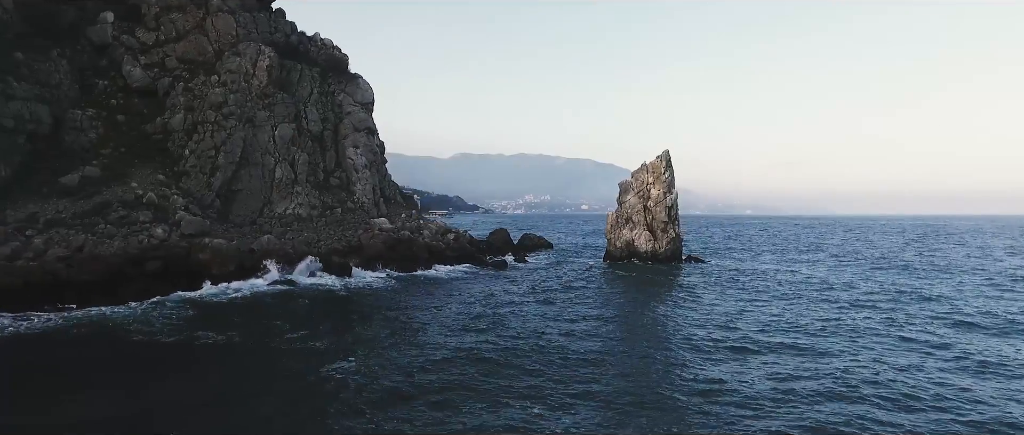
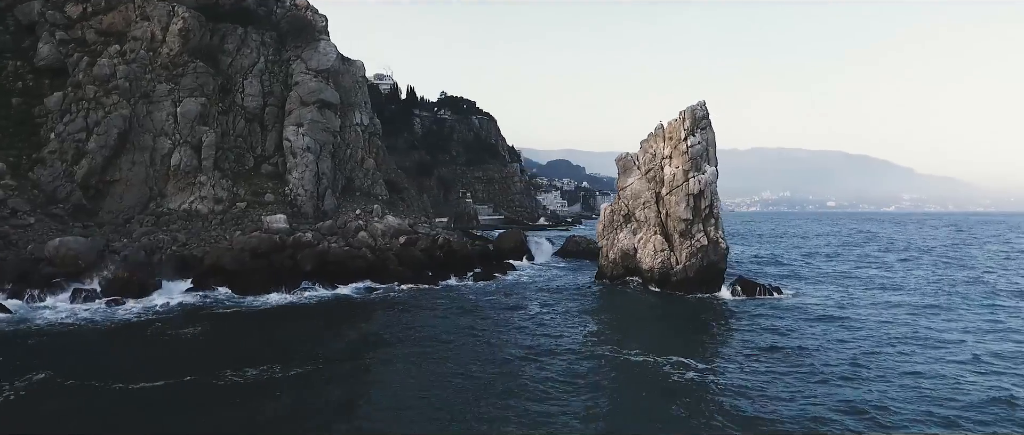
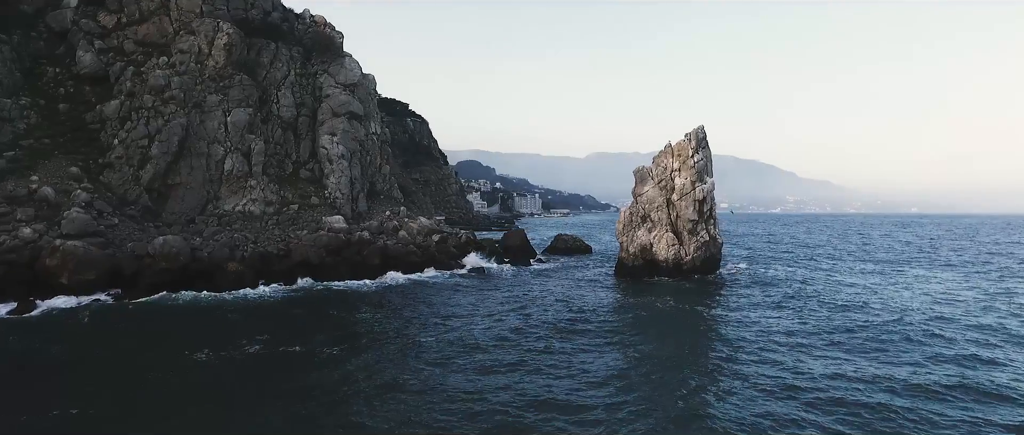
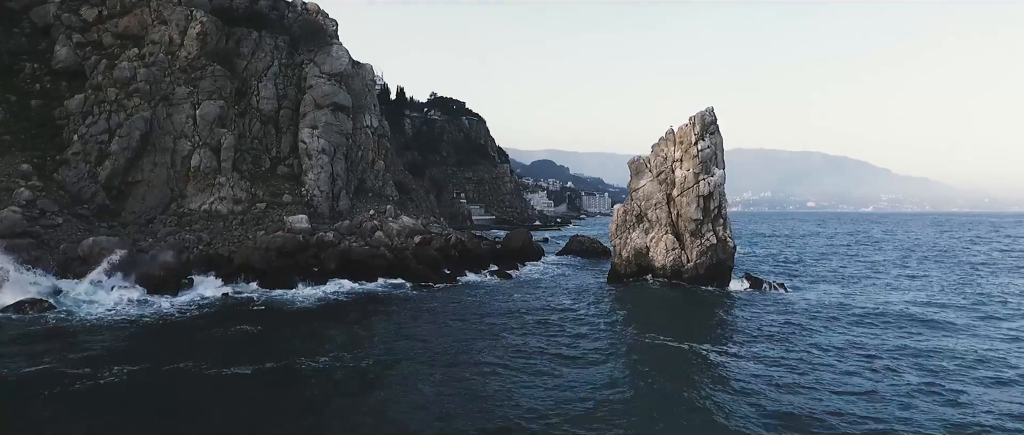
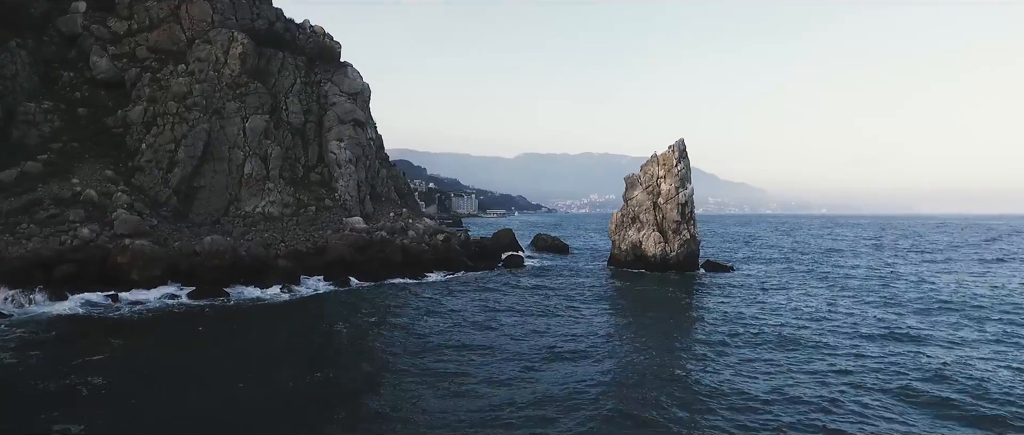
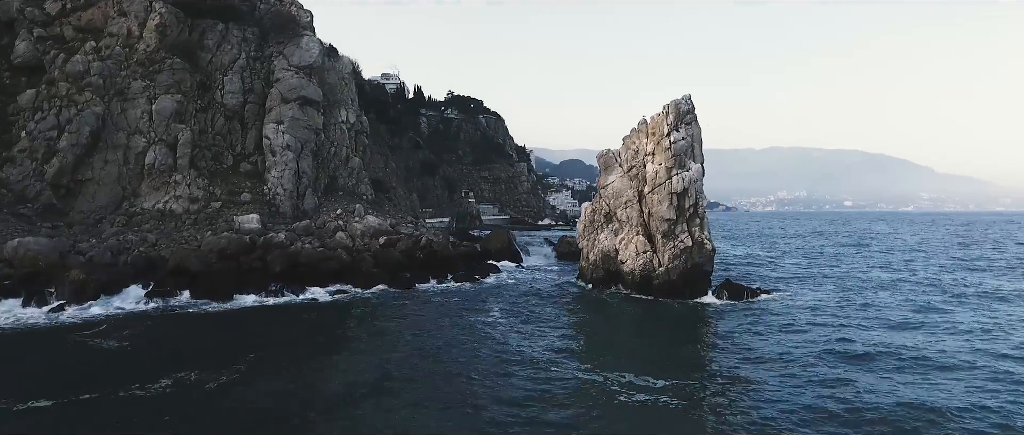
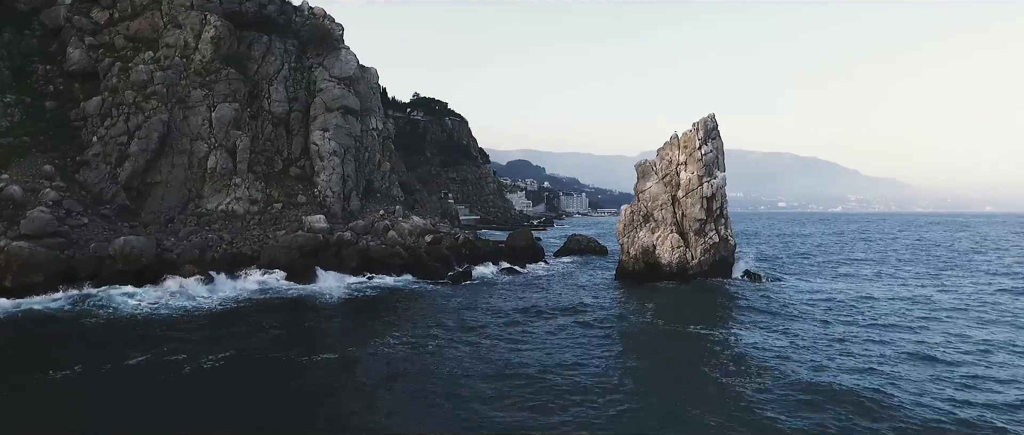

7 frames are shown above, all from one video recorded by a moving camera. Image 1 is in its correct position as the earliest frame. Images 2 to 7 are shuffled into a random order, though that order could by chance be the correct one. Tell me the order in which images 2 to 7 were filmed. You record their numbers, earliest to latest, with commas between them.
5, 3, 7, 4, 2, 6
